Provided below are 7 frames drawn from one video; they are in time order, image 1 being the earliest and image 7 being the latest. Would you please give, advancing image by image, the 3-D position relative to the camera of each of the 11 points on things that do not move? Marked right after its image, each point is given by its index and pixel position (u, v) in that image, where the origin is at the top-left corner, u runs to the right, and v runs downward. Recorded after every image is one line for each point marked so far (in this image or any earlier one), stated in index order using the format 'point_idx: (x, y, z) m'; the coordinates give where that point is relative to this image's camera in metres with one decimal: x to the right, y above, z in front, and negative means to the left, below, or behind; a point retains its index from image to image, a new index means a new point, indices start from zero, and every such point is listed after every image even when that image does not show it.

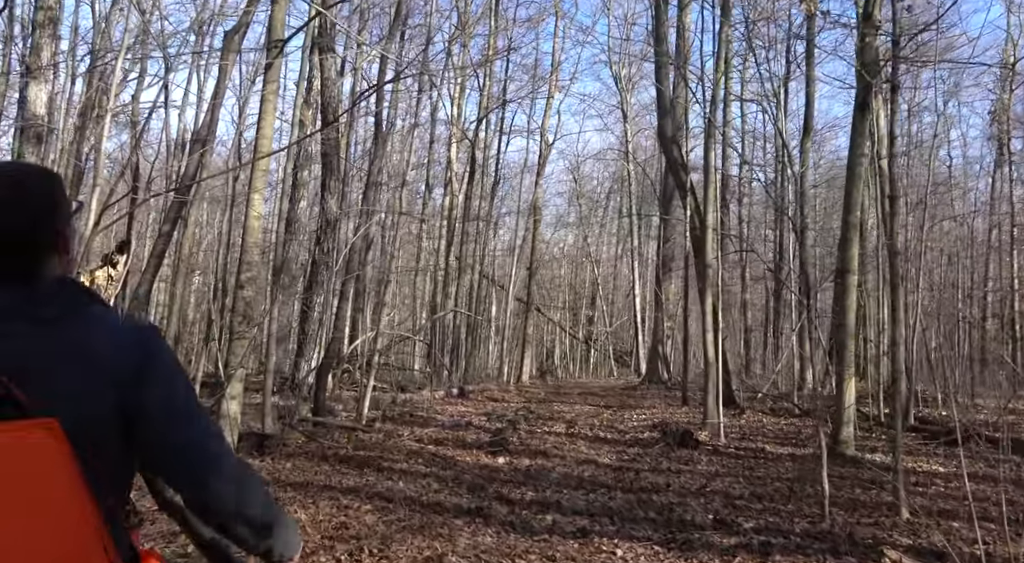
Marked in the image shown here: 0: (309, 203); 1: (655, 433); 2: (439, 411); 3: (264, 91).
0: (-4.4, +1.7, +17.4) m
1: (+1.9, -2.1, +10.8) m
2: (-1.3, -2.3, +13.9) m
3: (-2.5, +1.9, +8.0) m
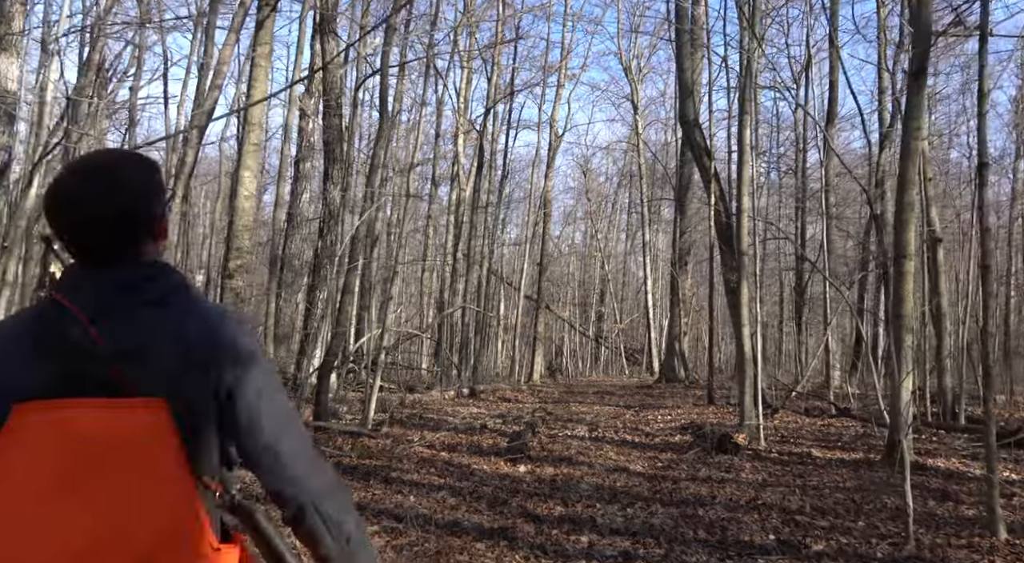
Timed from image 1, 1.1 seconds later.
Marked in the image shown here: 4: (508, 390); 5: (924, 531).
0: (-4.2, +1.8, +16.5) m
1: (+2.2, -1.9, +9.9) m
2: (-1.0, -2.2, +13.0) m
3: (-2.3, +2.0, +7.1) m
4: (-0.1, -2.7, +19.5) m
5: (+2.9, -1.8, +5.6) m
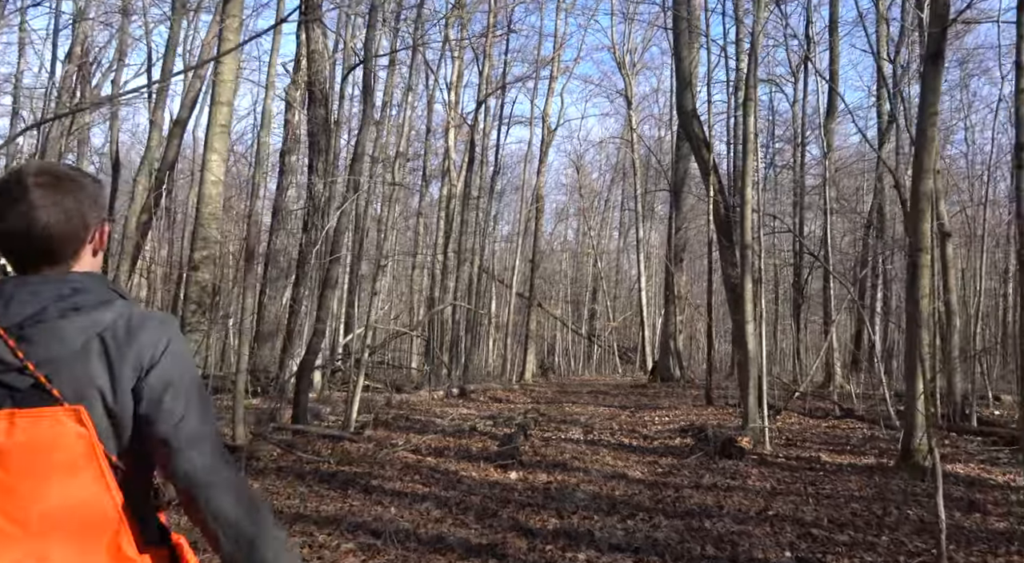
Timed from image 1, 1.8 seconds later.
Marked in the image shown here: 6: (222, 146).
0: (-4.3, +1.9, +15.9) m
1: (+2.1, -1.9, +9.4) m
2: (-1.1, -2.1, +12.5) m
3: (-2.4, +2.1, +6.5) m
4: (-0.3, -2.6, +18.9) m
5: (+2.9, -1.7, +5.1) m
6: (-2.3, +1.1, +6.4) m
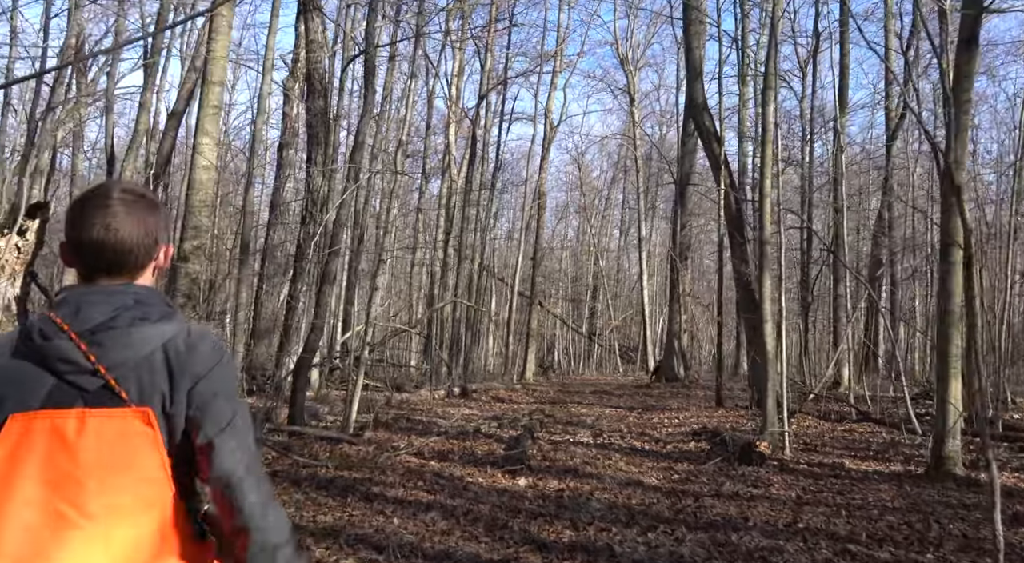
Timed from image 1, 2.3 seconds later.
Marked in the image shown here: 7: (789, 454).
0: (-4.2, +1.9, +15.5) m
1: (+2.2, -1.8, +9.0) m
2: (-1.1, -2.0, +12.0) m
3: (-2.3, +2.2, +6.1) m
4: (-0.2, -2.5, +18.5) m
5: (+2.9, -1.7, +4.7) m
6: (-2.2, +1.1, +5.9) m
7: (+3.0, -1.8, +8.5) m
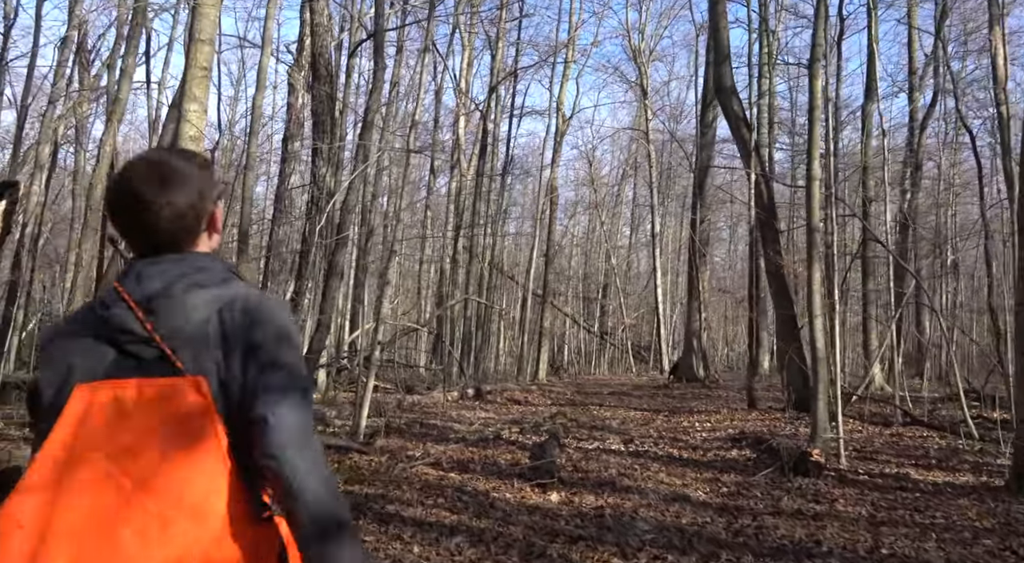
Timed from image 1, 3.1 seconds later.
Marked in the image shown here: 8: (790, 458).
0: (-3.9, +2.0, +14.8) m
1: (+2.4, -1.7, +8.1) m
2: (-0.8, -1.9, +11.3) m
3: (-2.0, +2.2, +5.3) m
4: (+0.1, -2.4, +17.7) m
5: (+3.2, -1.6, +3.9) m
6: (-2.0, +1.2, +5.2) m
7: (+3.2, -1.7, +7.7) m
8: (+2.5, -1.6, +7.2) m
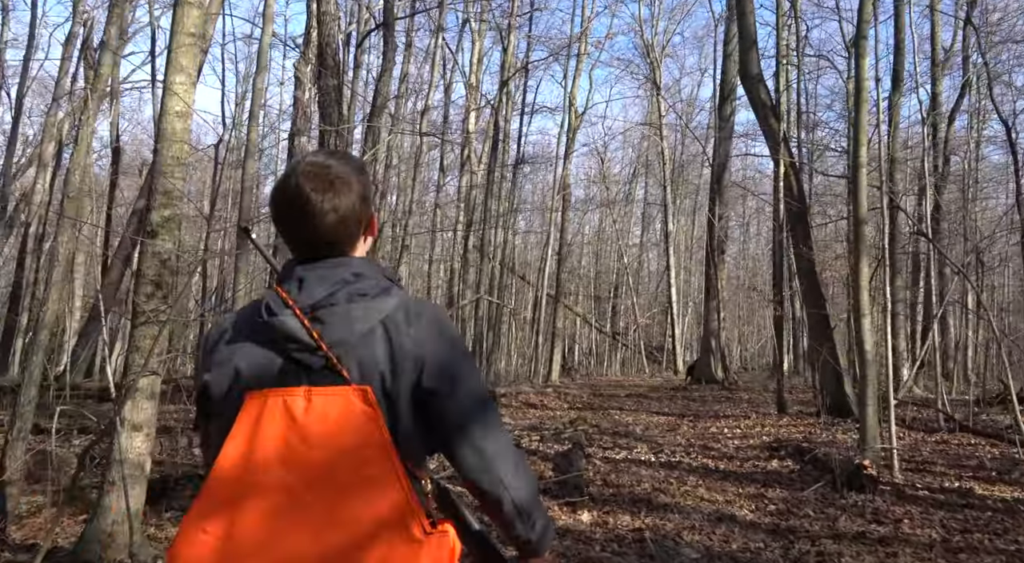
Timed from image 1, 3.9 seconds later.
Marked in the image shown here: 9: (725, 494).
0: (-3.7, +2.0, +14.2) m
1: (+2.6, -1.7, +7.5) m
2: (-0.5, -1.9, +10.6) m
3: (-1.9, +2.3, +4.7) m
4: (+0.4, -2.4, +17.1) m
5: (+3.3, -1.6, +3.3) m
6: (-1.8, +1.2, +4.6) m
7: (+3.4, -1.7, +7.0) m
8: (+2.7, -1.6, +6.5) m
9: (+1.7, -1.7, +6.4) m
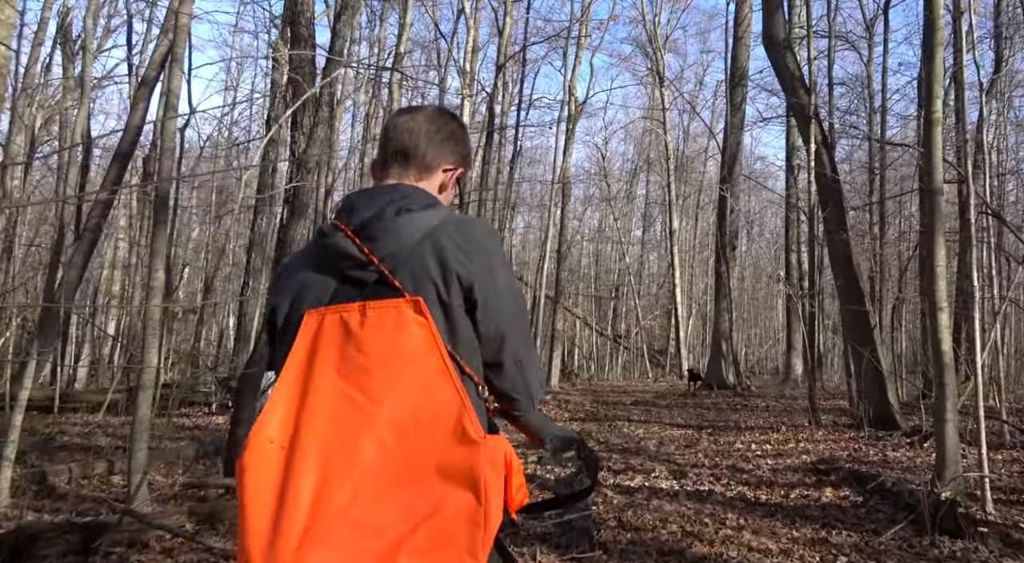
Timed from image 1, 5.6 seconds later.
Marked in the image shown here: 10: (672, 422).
0: (-3.8, +2.1, +12.7) m
1: (+2.5, -1.6, +6.0) m
2: (-0.6, -1.8, +9.1) m
3: (-2.0, +2.4, +3.3) m
4: (+0.3, -2.3, +15.6) m
5: (+3.3, -1.4, +1.8) m
6: (-1.9, +1.3, +3.1) m
7: (+3.3, -1.6, +5.5) m
8: (+2.6, -1.4, +5.0) m
9: (+1.6, -1.6, +4.9) m
10: (+2.5, -2.2, +12.4) m
